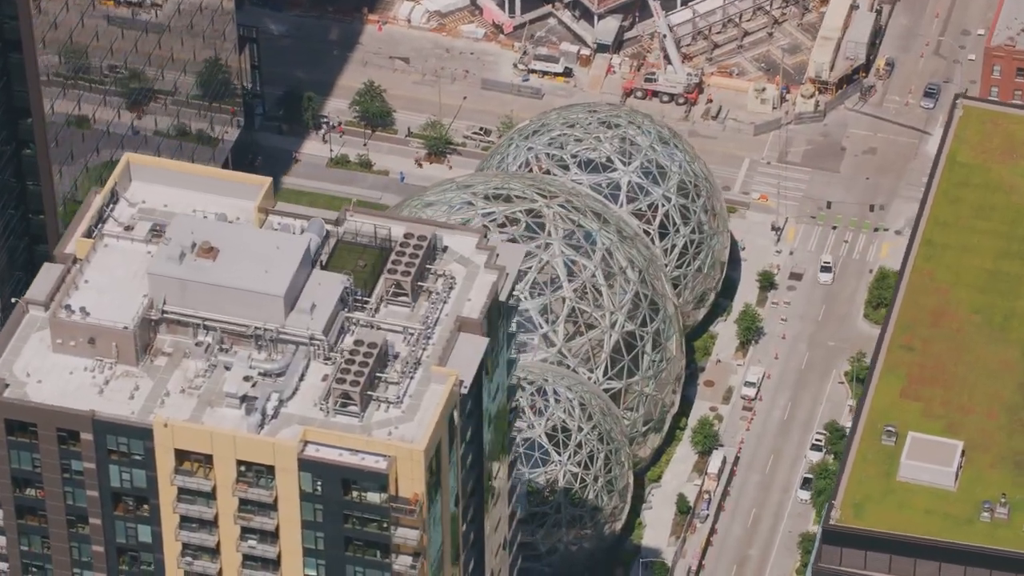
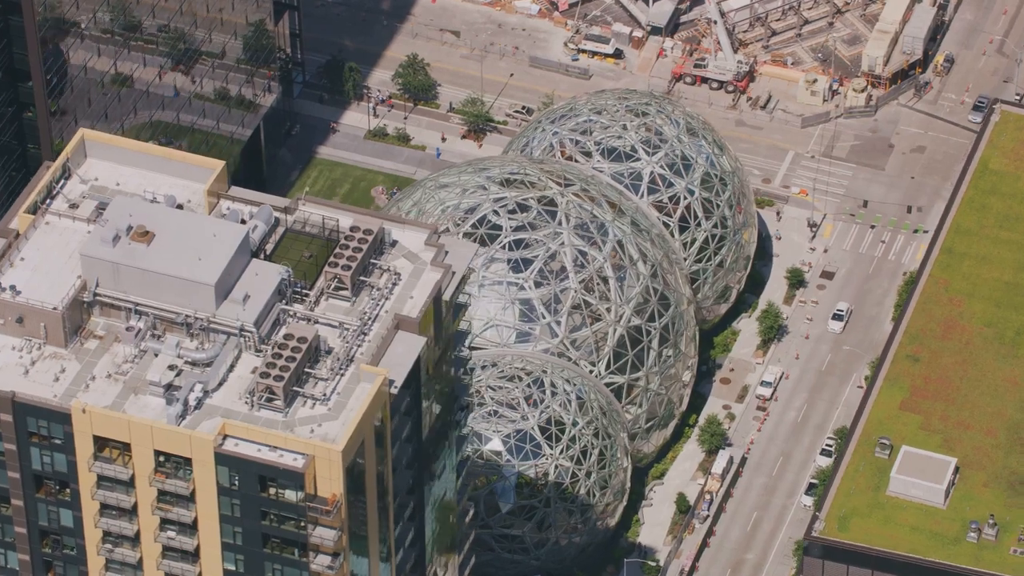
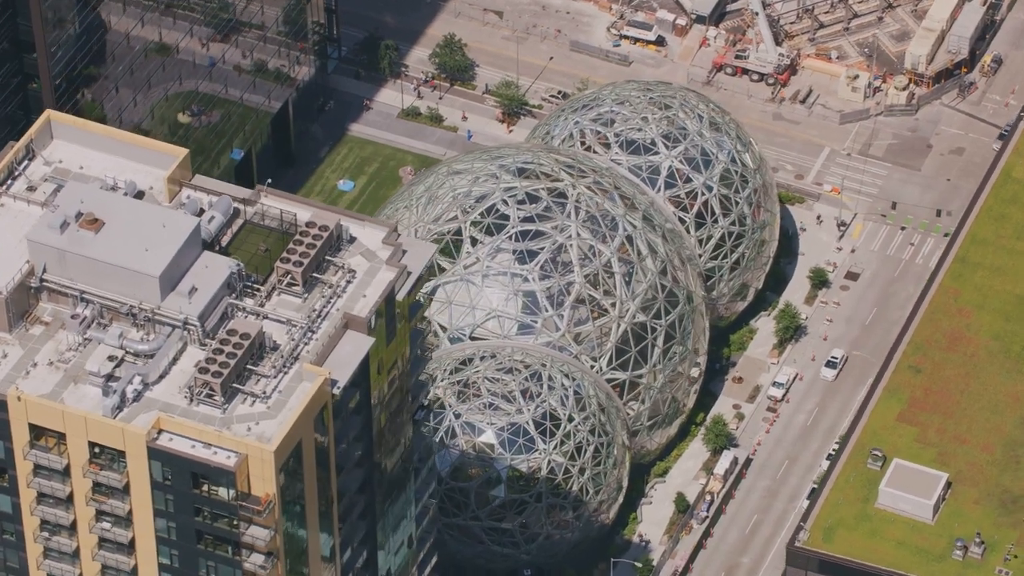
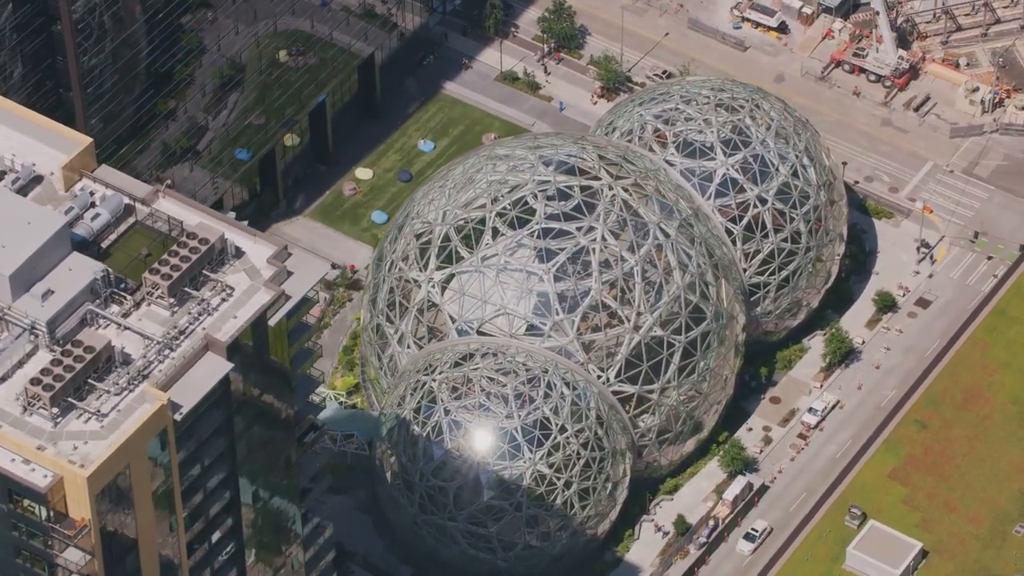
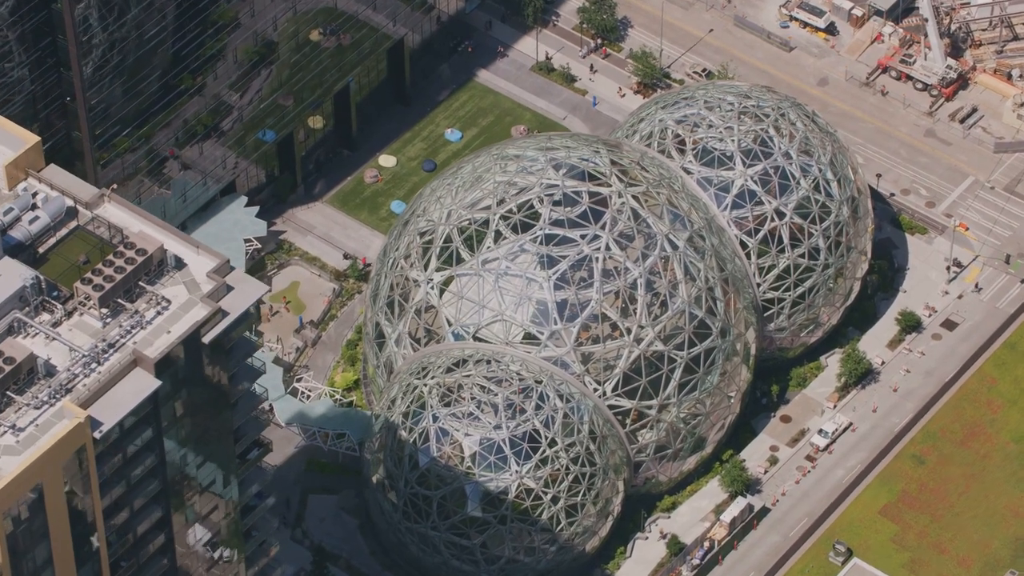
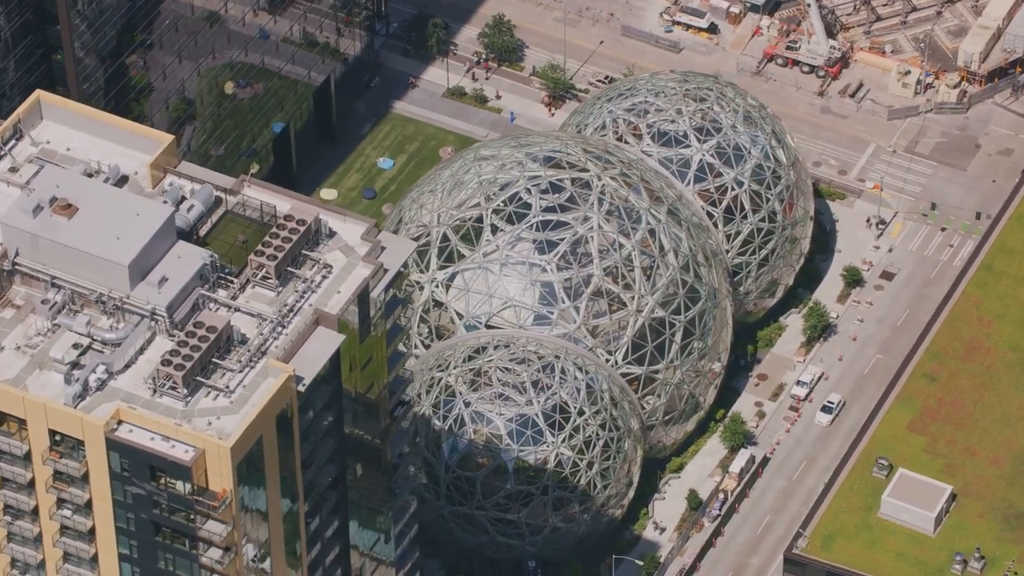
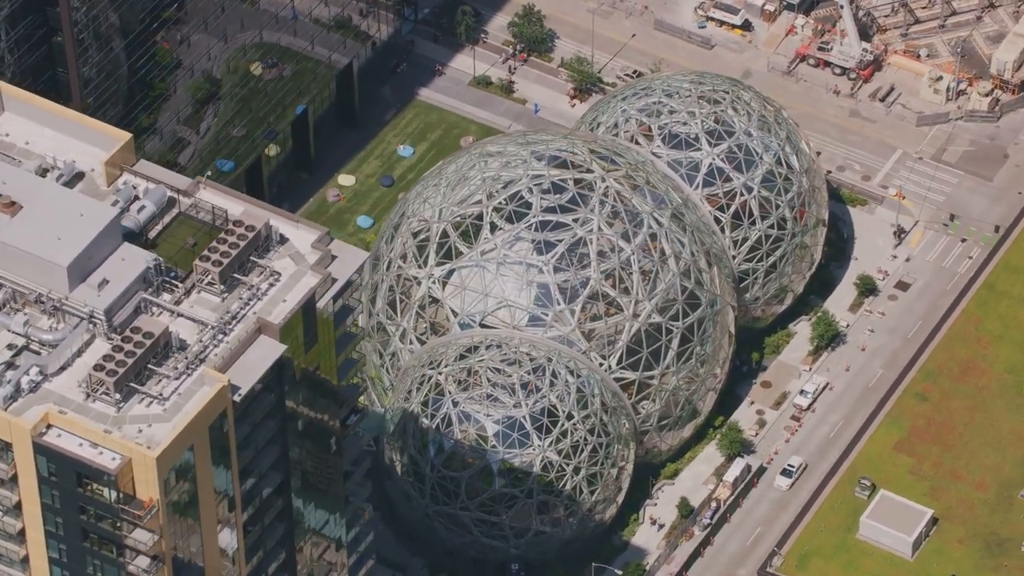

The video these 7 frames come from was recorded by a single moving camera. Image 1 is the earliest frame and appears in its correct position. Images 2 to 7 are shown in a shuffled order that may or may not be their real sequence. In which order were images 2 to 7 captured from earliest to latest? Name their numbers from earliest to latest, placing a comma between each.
2, 3, 6, 7, 4, 5
